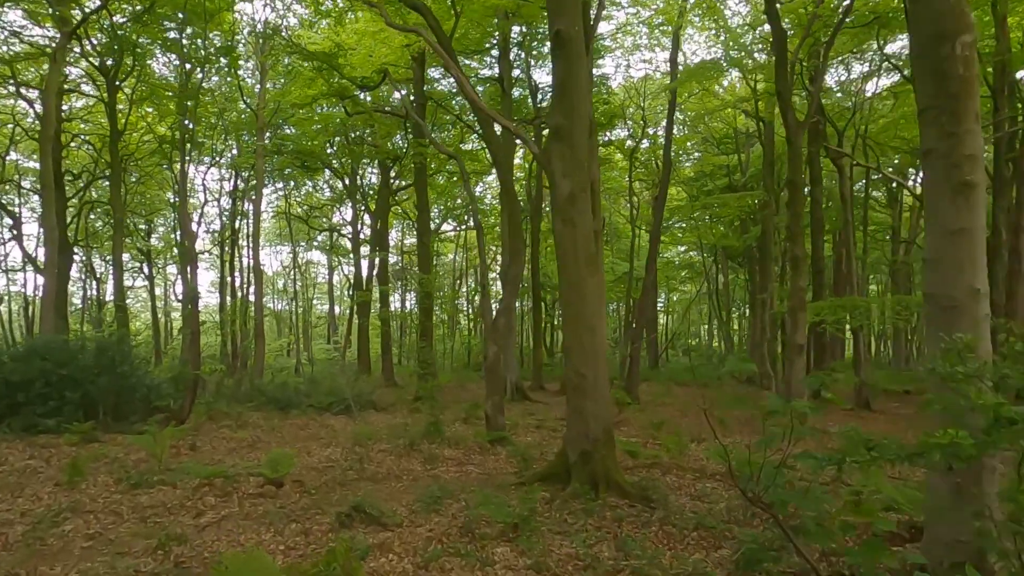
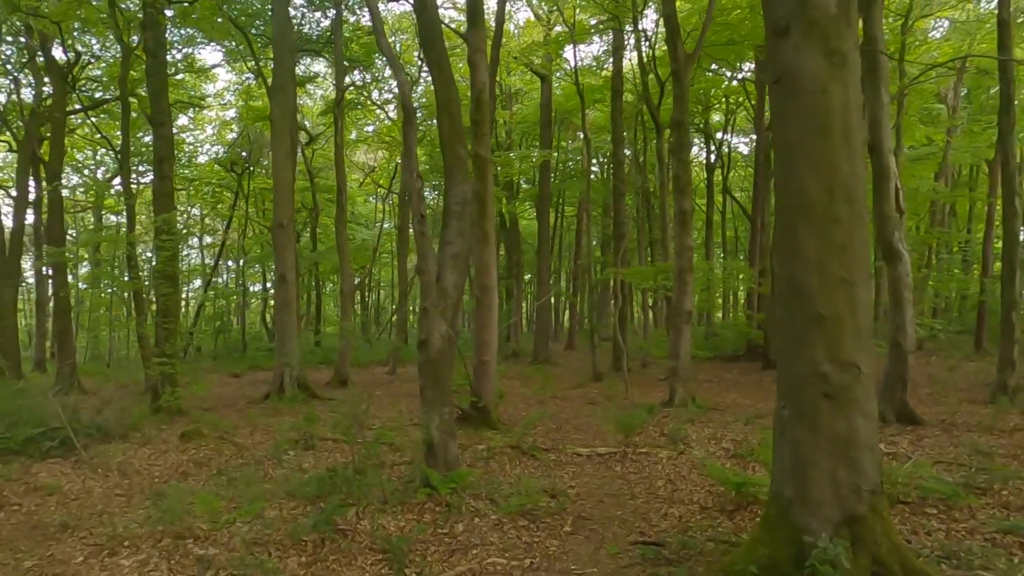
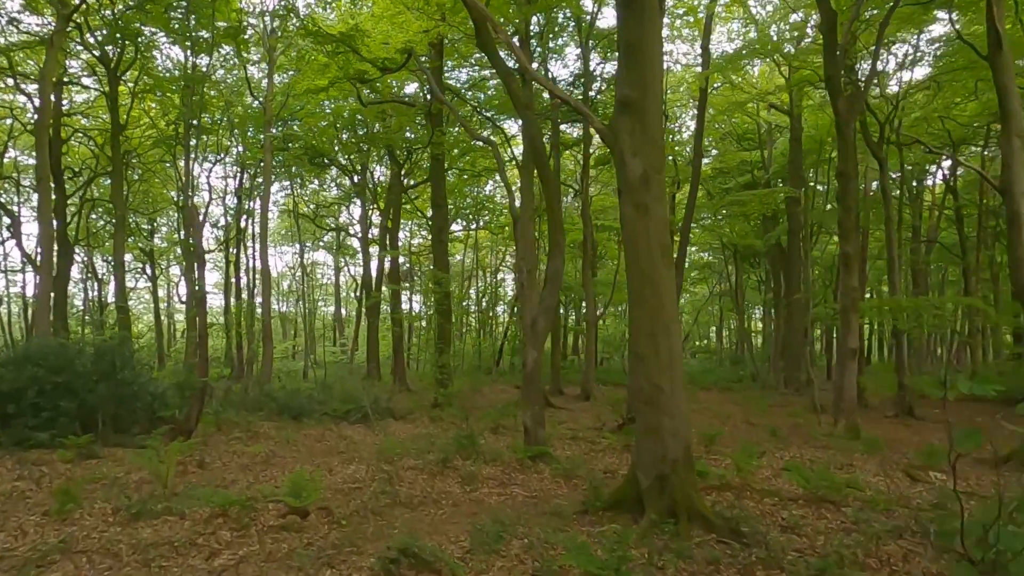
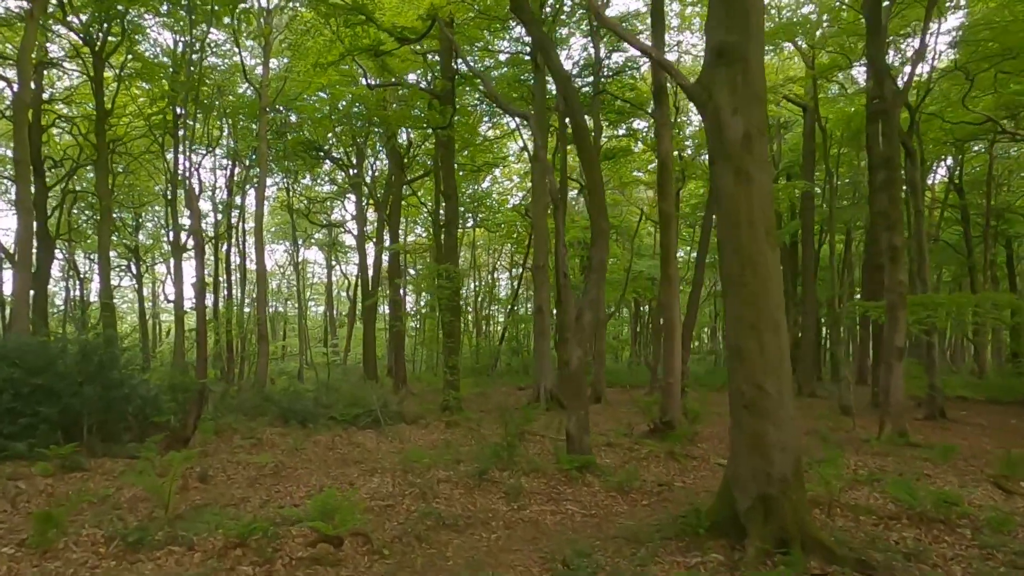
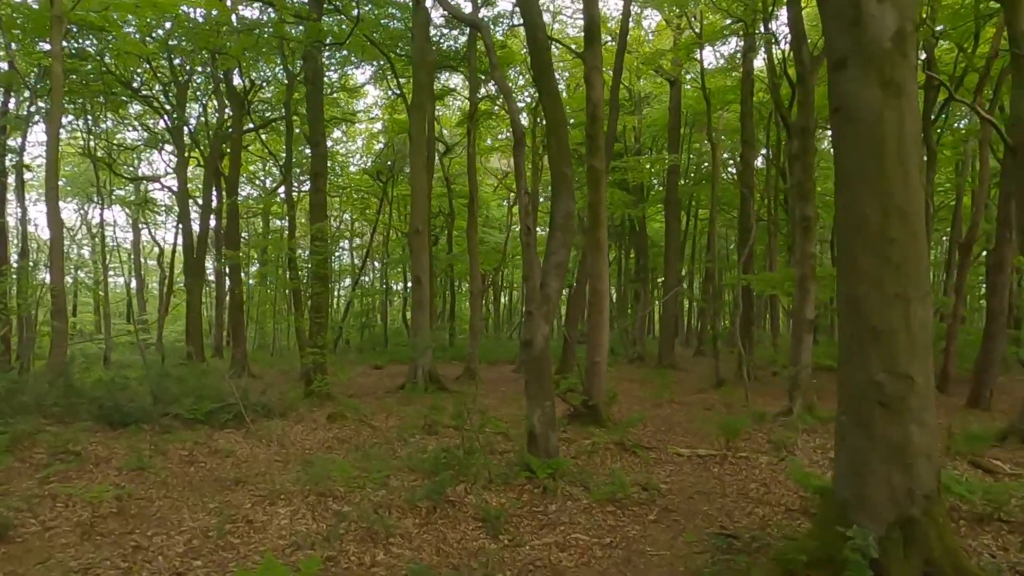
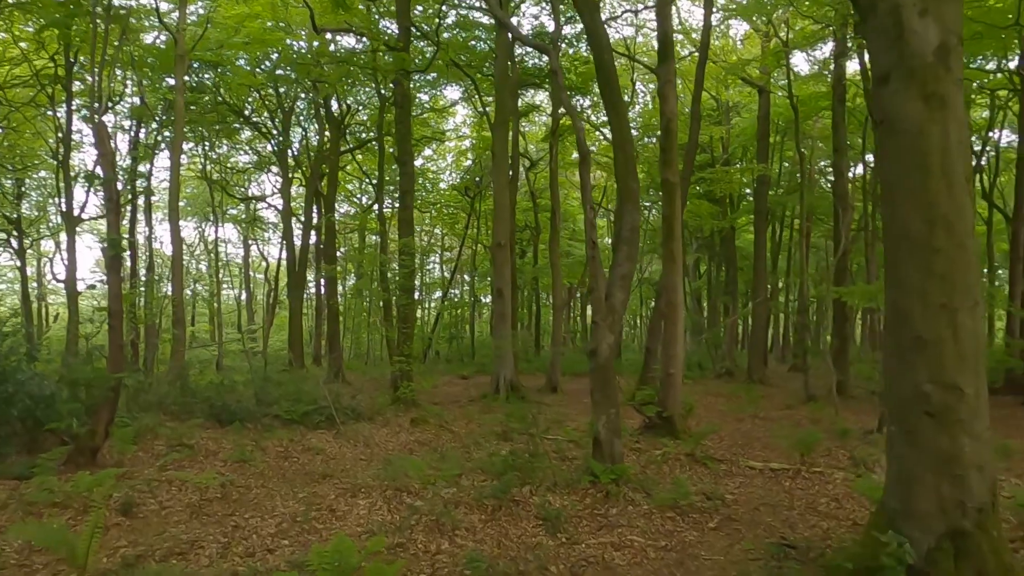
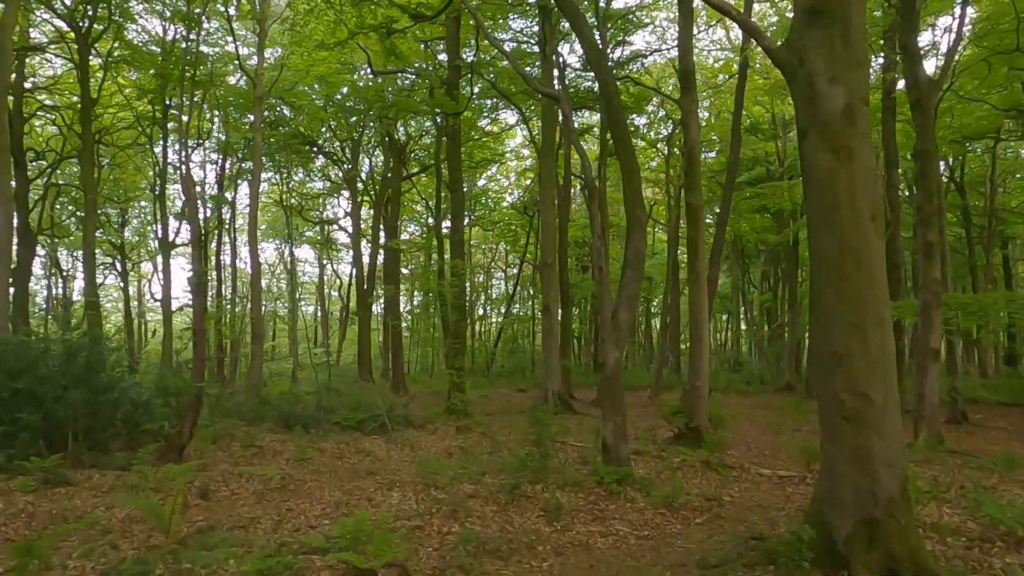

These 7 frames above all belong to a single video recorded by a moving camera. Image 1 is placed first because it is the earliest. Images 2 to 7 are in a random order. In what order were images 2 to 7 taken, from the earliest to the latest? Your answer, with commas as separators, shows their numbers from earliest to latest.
3, 4, 7, 6, 5, 2
